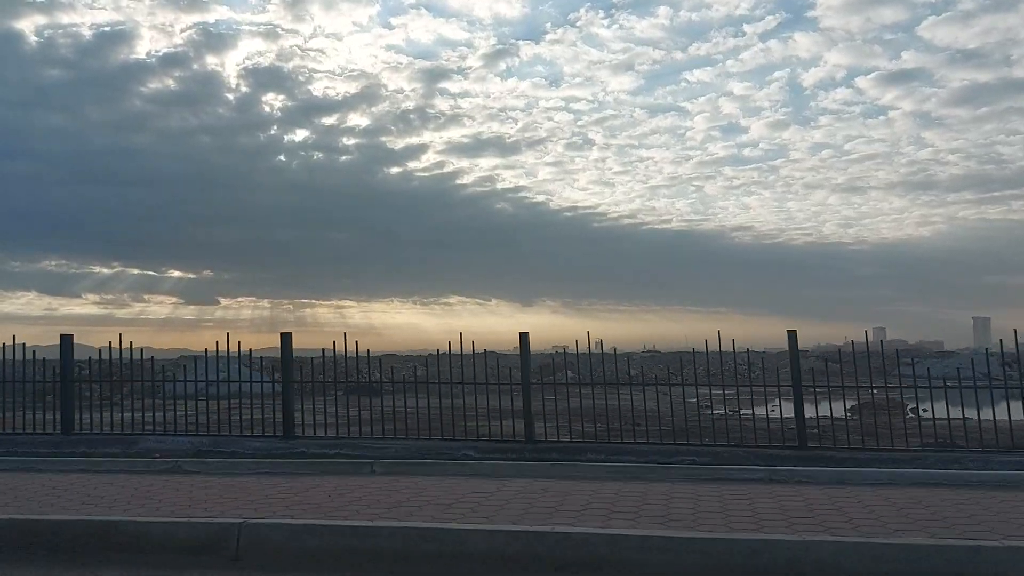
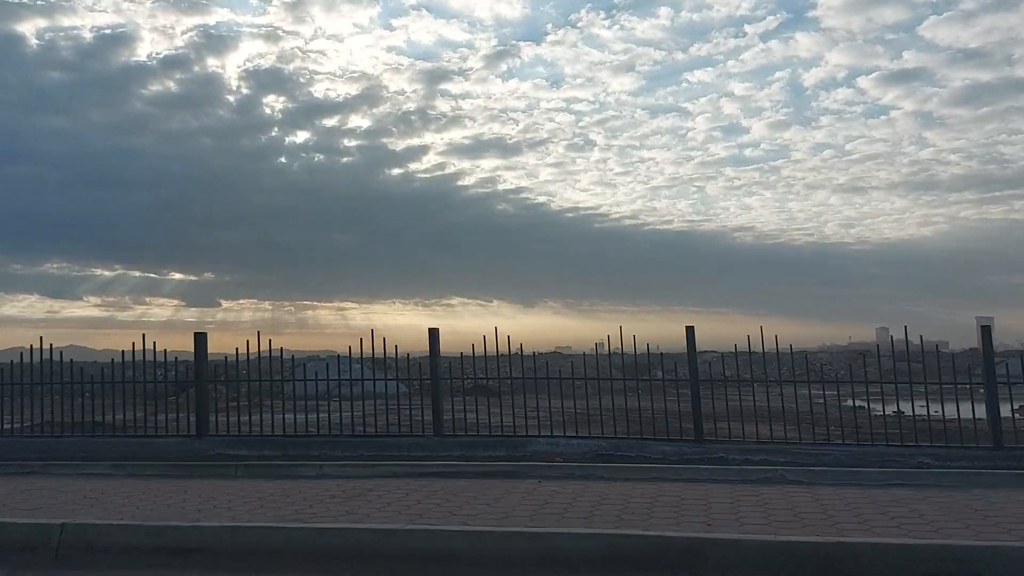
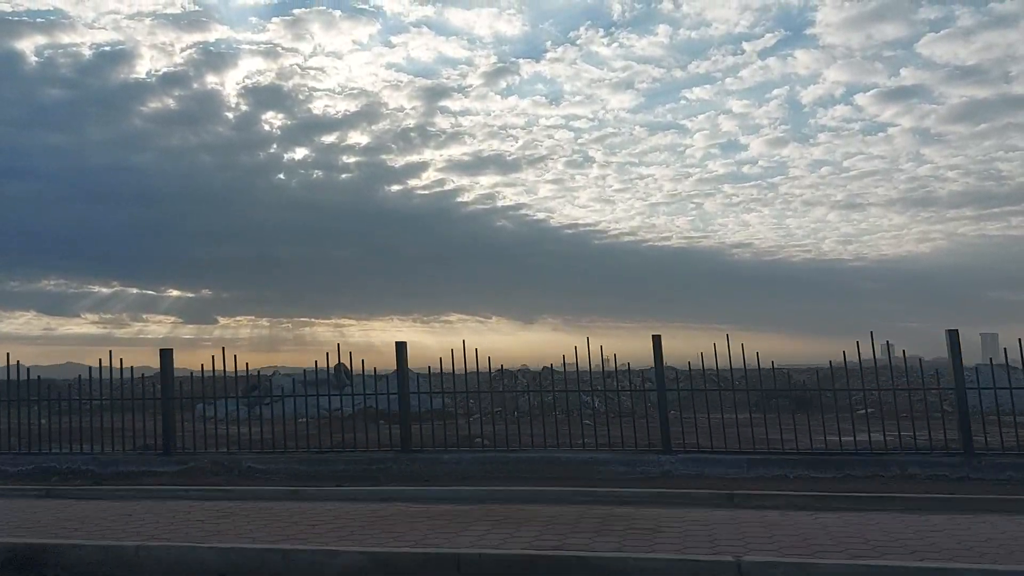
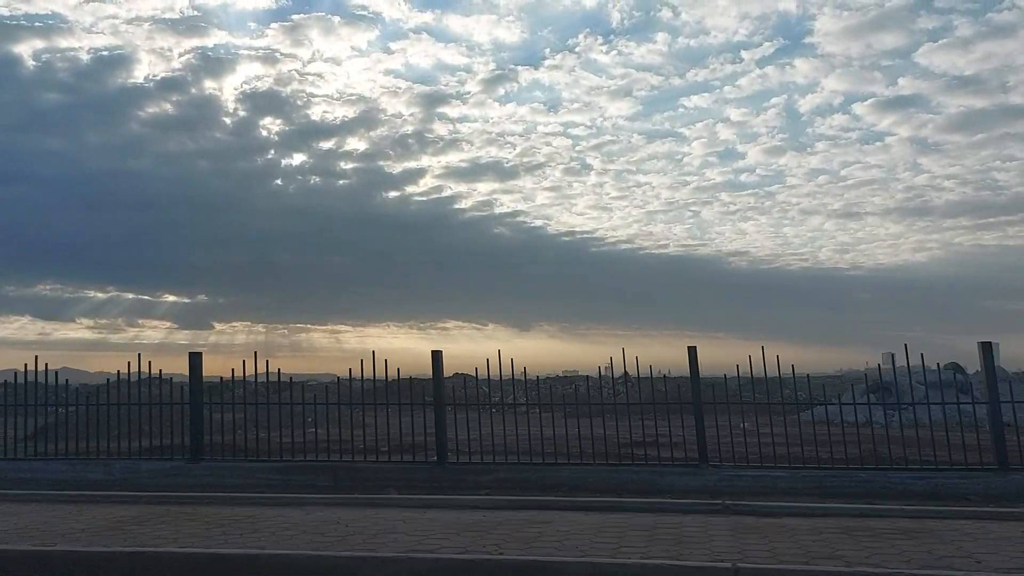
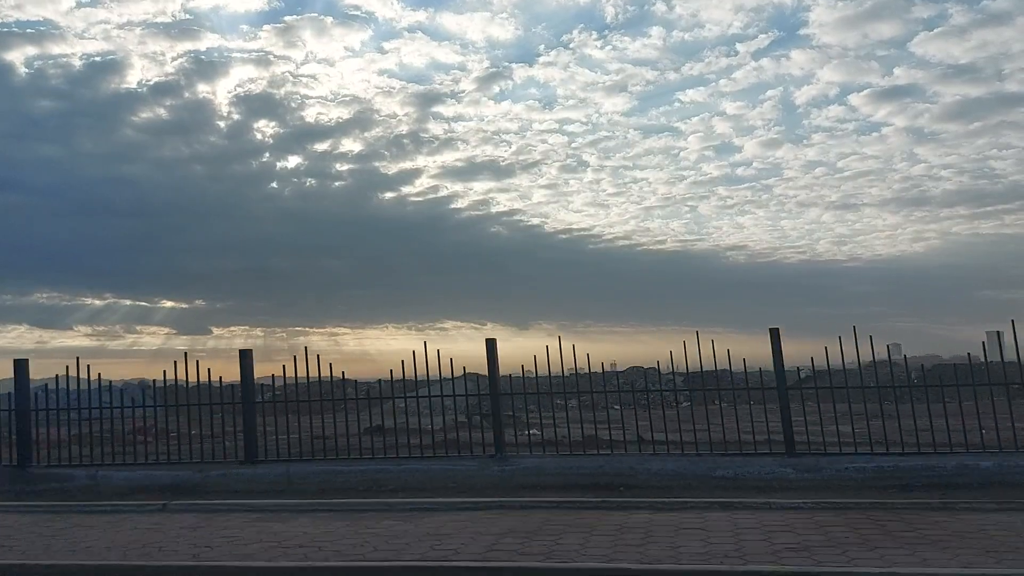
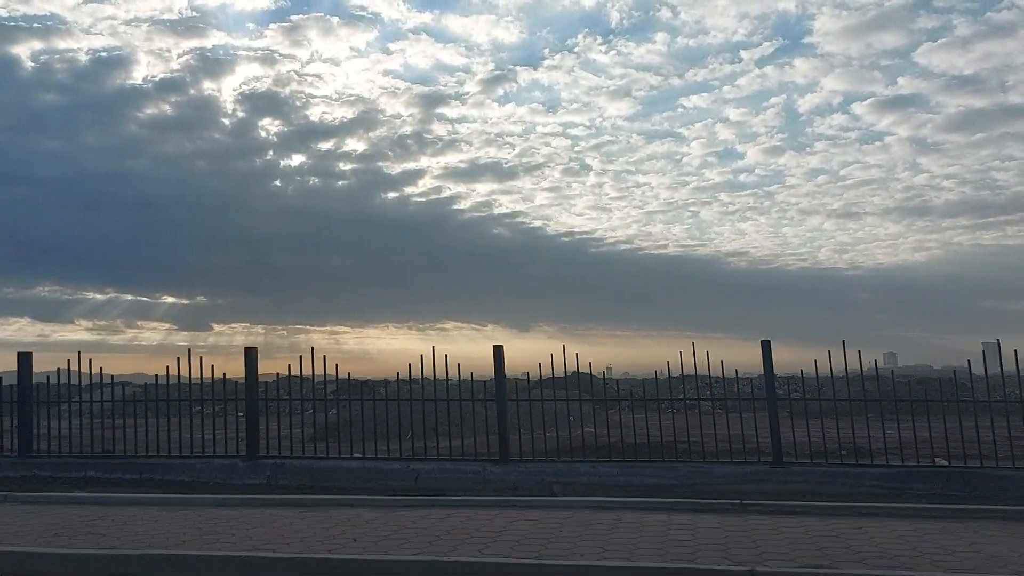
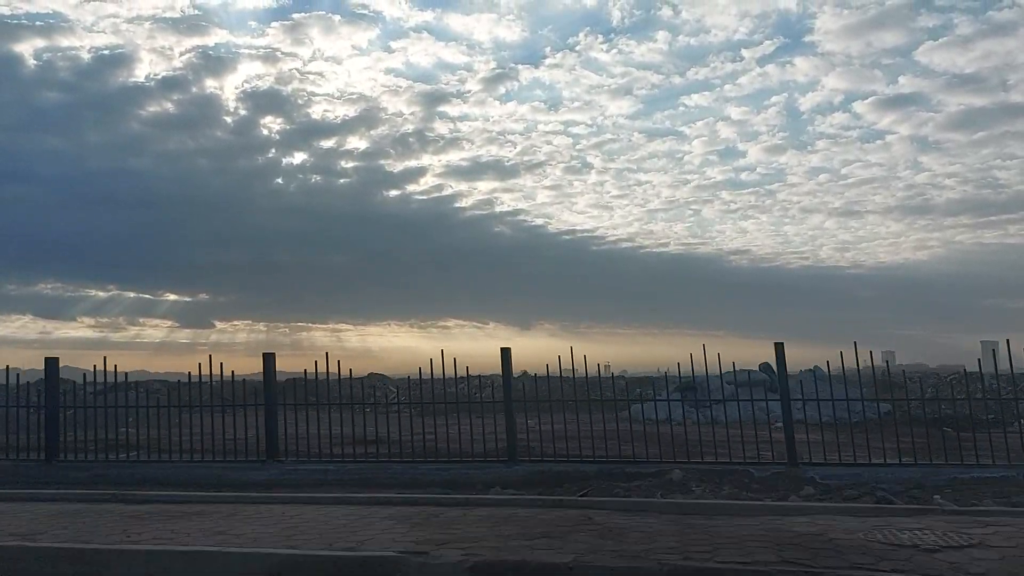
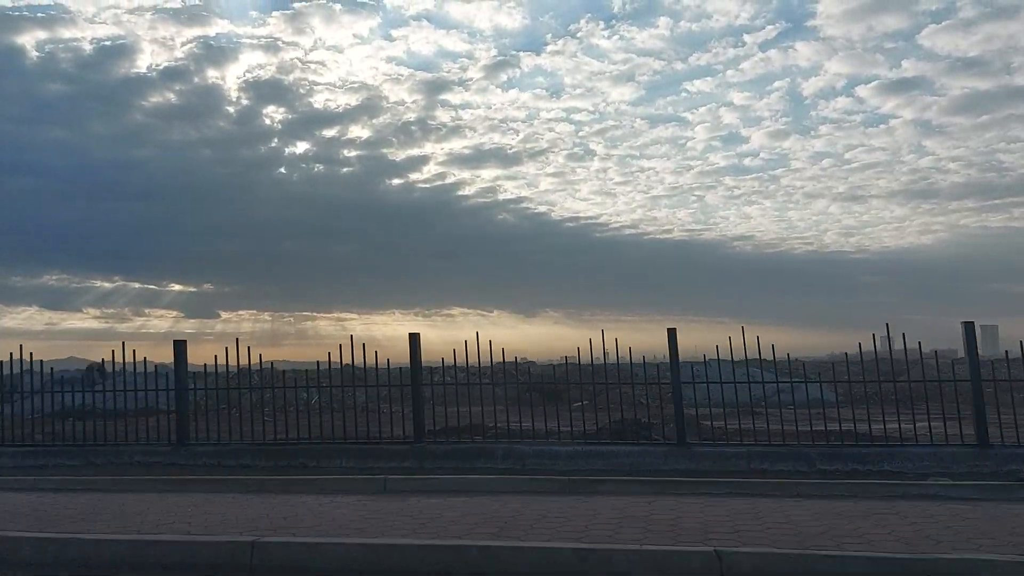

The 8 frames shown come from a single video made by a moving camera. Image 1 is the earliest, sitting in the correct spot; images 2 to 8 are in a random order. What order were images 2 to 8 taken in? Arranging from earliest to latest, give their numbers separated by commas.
2, 8, 3, 7, 4, 6, 5
